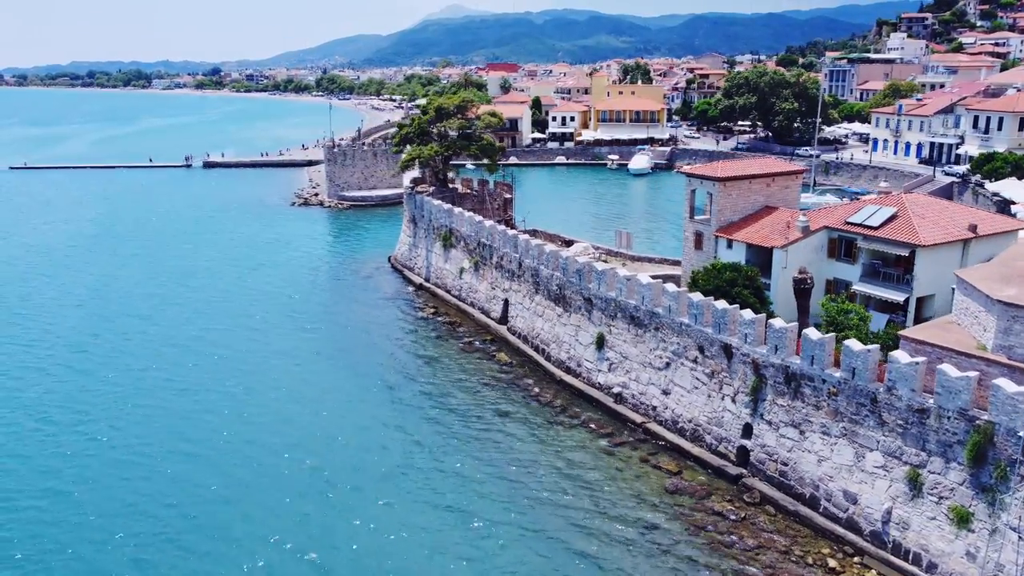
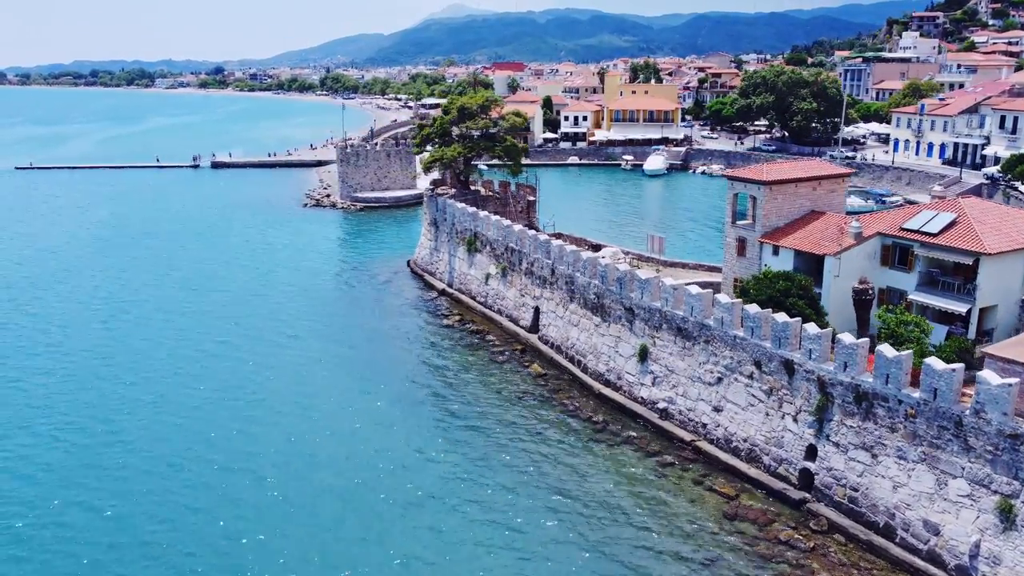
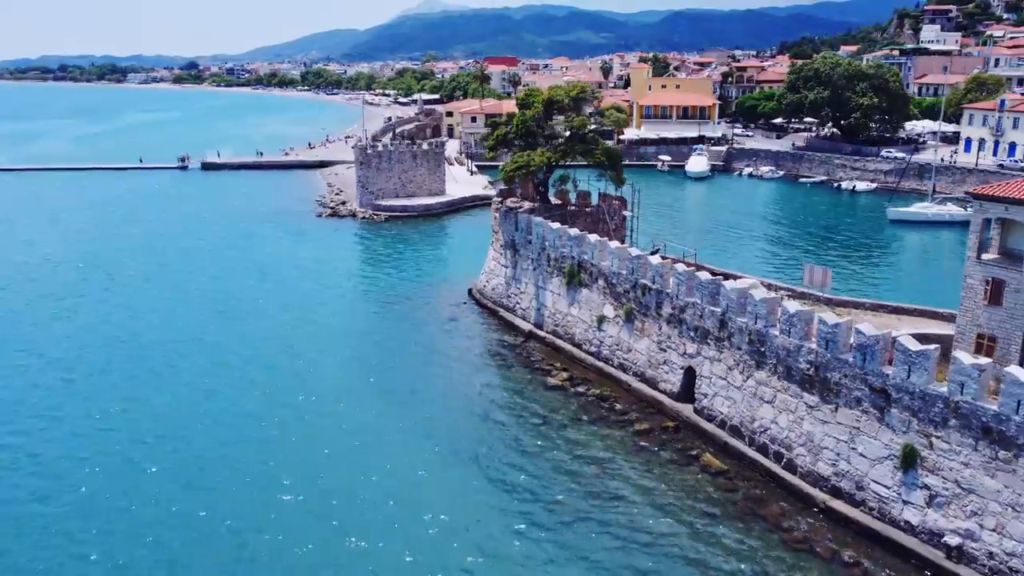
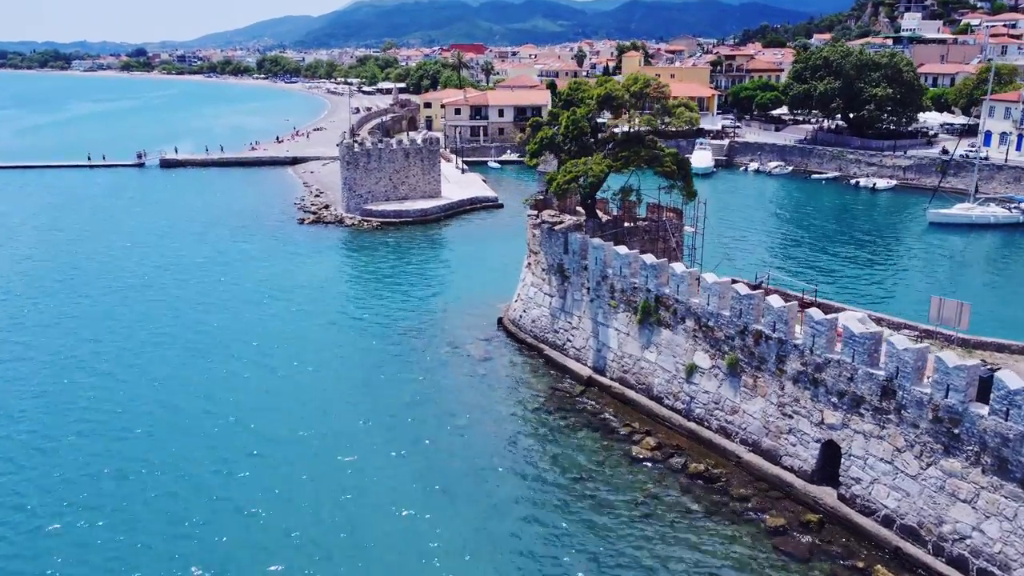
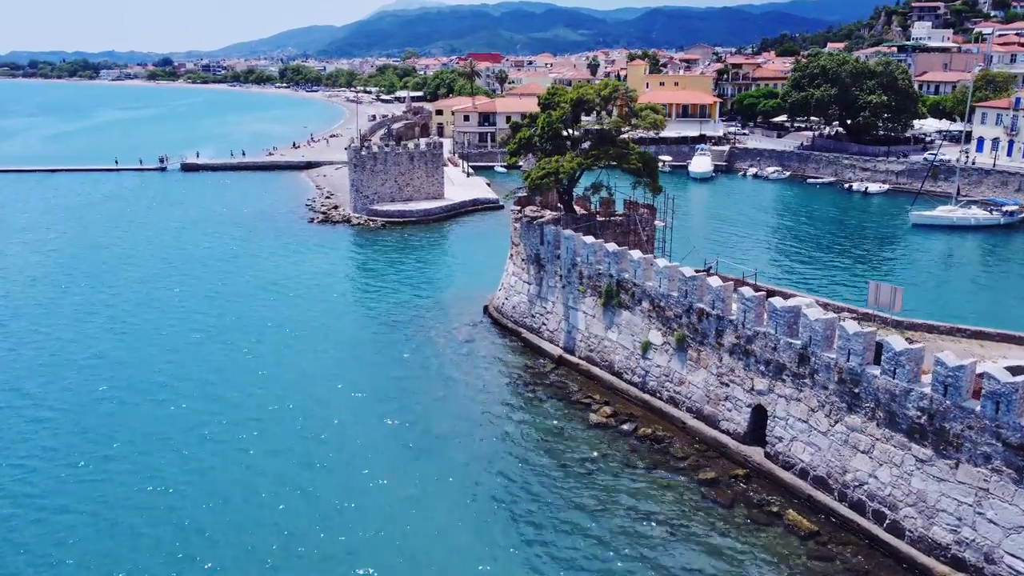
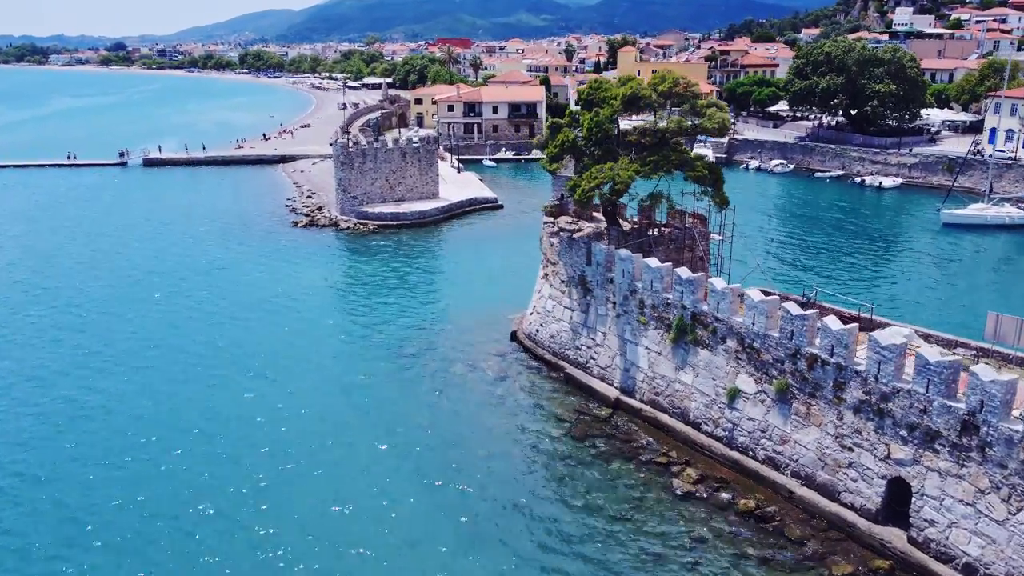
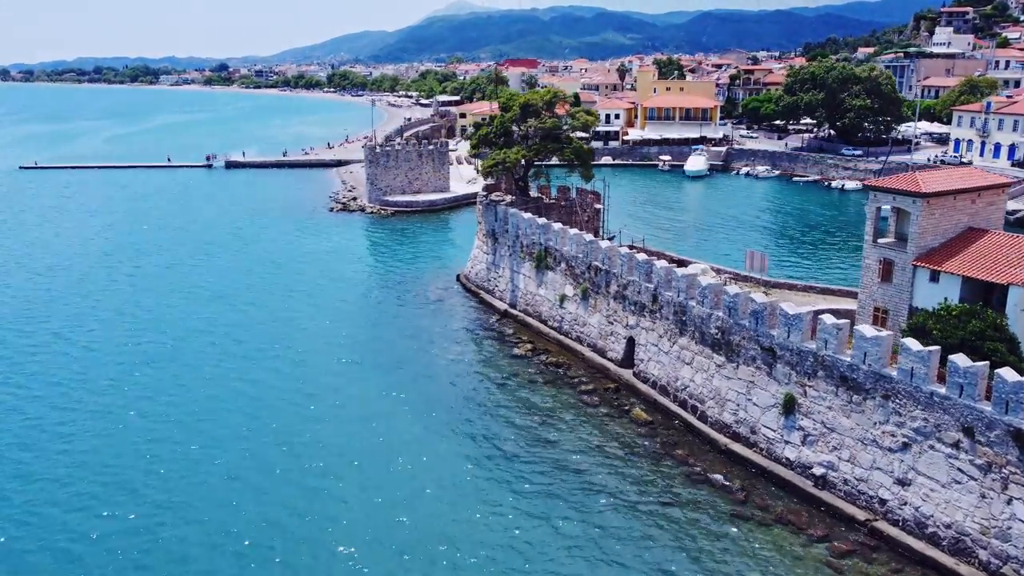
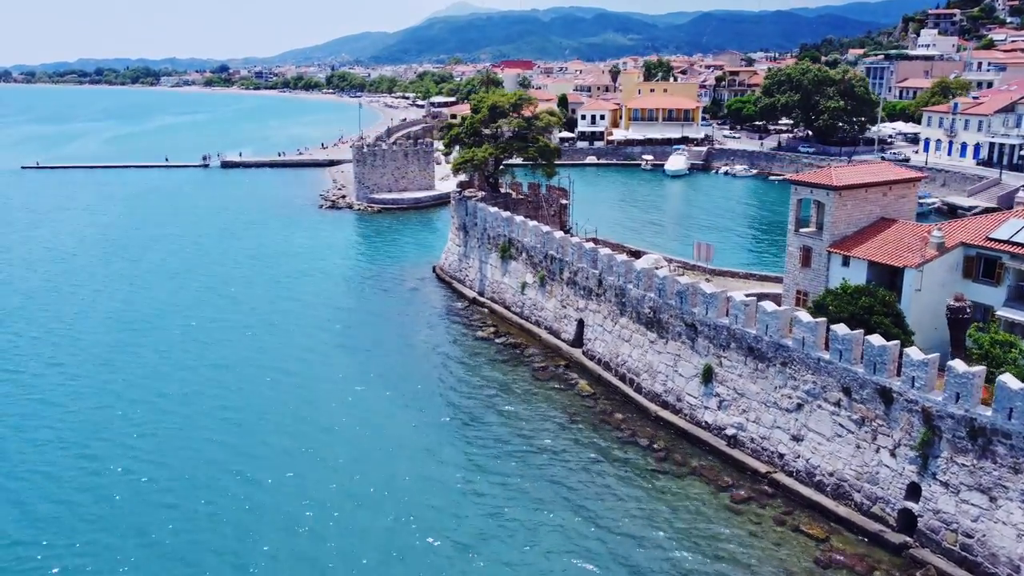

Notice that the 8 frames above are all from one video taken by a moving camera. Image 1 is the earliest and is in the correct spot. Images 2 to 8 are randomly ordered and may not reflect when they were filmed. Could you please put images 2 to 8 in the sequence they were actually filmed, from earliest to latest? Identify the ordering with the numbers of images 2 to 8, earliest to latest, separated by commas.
2, 8, 7, 3, 5, 4, 6
